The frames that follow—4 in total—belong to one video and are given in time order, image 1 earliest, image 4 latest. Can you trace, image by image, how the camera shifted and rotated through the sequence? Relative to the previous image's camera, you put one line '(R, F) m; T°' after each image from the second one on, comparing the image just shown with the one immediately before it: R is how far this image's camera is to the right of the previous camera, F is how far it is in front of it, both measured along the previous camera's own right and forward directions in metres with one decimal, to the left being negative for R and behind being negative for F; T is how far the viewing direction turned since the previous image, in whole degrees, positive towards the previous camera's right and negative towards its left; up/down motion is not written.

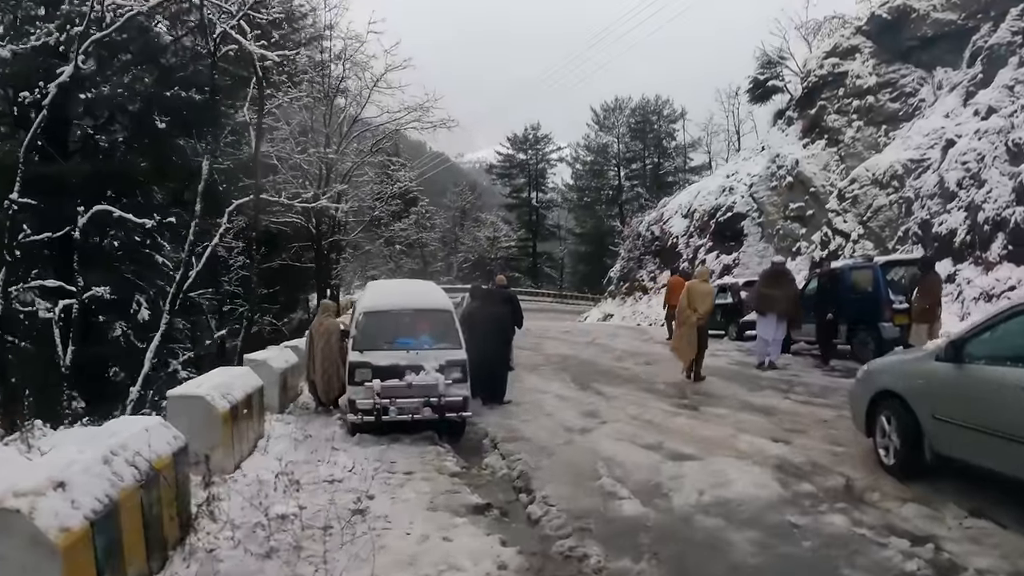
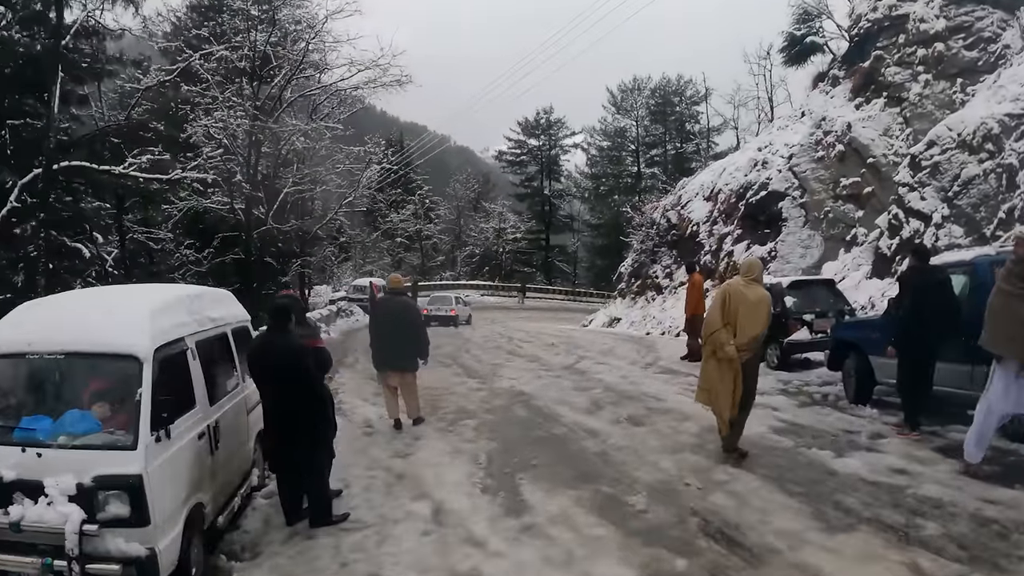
(+1.1, +5.0) m; -2°
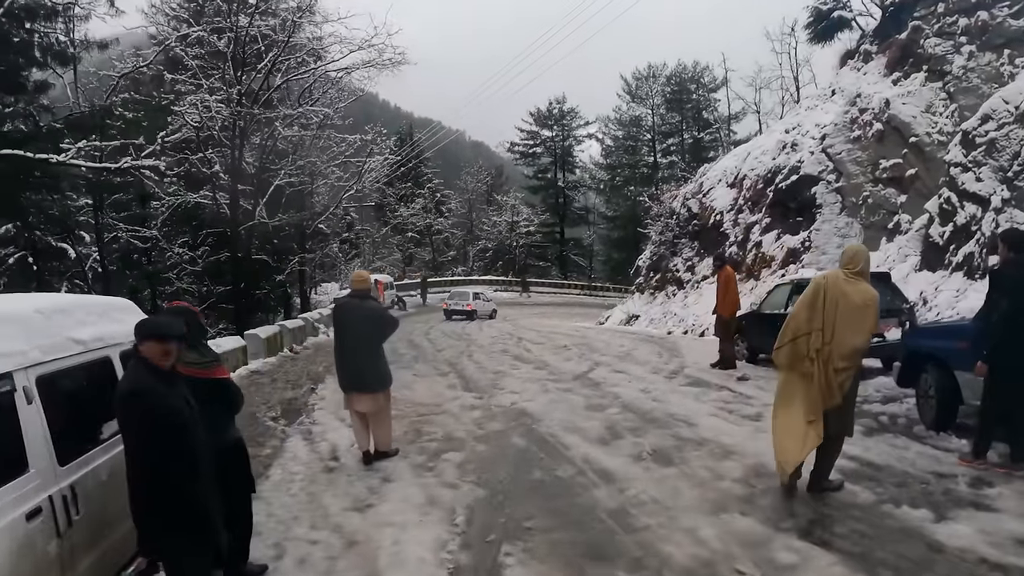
(+0.2, +1.6) m; -1°
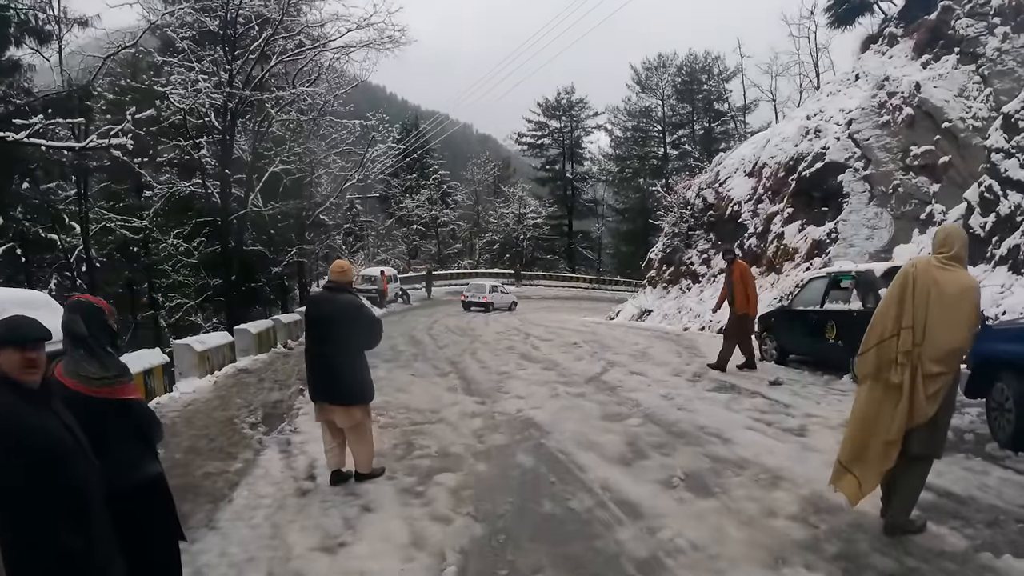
(0.0, +1.0) m; 0°
